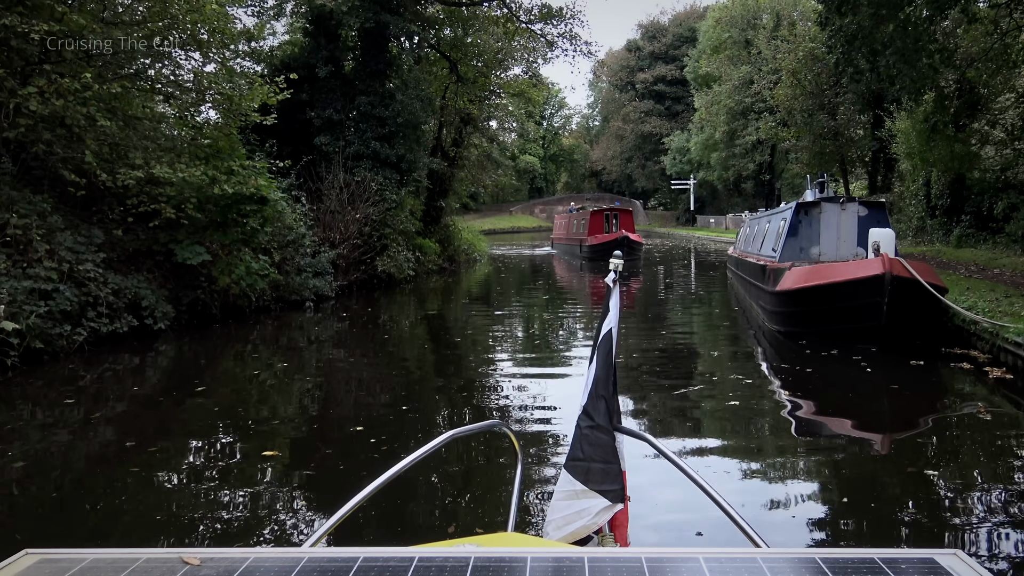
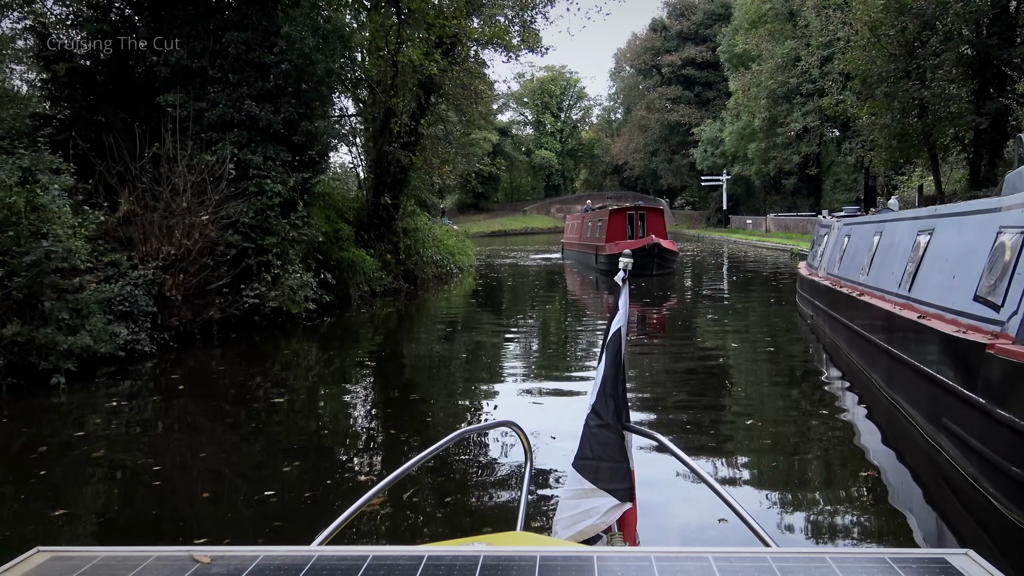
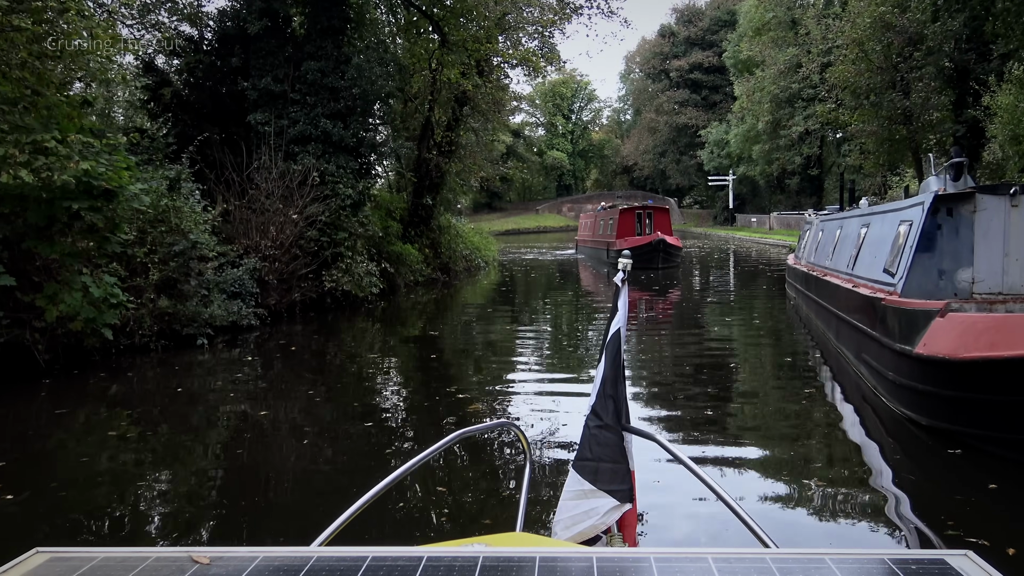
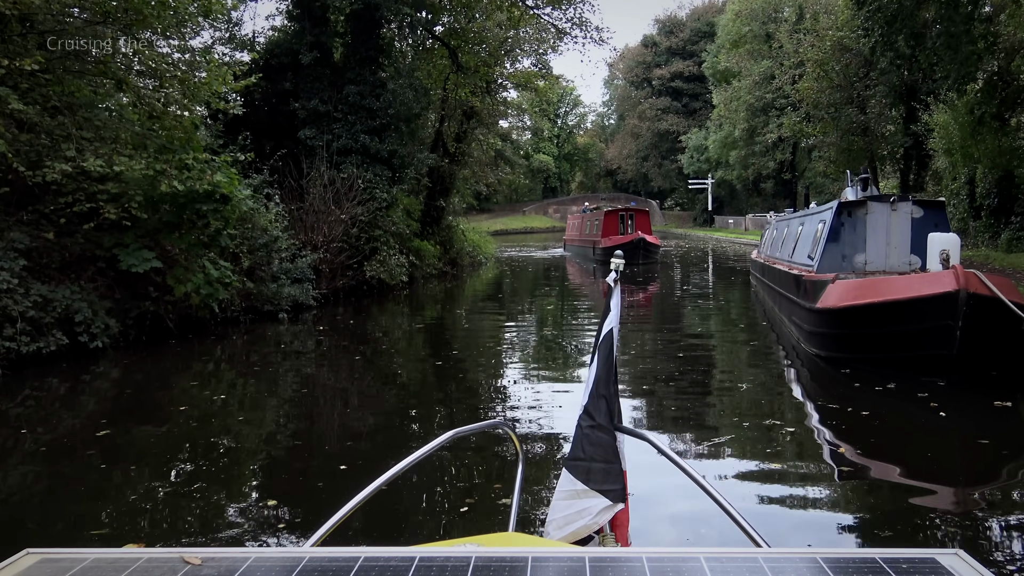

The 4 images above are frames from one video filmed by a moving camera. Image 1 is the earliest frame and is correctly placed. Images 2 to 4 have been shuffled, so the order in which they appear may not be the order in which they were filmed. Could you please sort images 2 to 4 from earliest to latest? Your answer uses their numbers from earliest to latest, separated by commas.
4, 3, 2
